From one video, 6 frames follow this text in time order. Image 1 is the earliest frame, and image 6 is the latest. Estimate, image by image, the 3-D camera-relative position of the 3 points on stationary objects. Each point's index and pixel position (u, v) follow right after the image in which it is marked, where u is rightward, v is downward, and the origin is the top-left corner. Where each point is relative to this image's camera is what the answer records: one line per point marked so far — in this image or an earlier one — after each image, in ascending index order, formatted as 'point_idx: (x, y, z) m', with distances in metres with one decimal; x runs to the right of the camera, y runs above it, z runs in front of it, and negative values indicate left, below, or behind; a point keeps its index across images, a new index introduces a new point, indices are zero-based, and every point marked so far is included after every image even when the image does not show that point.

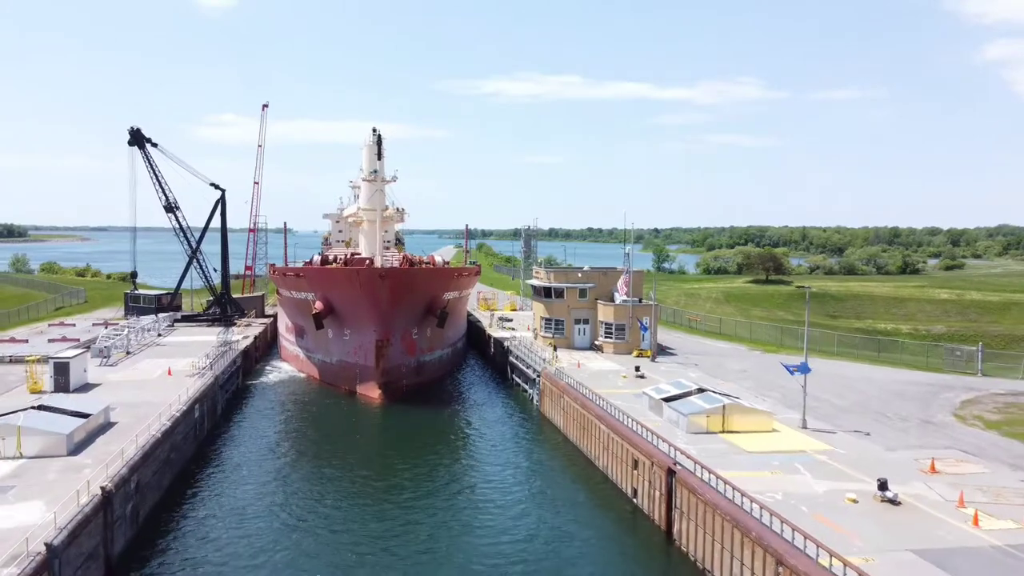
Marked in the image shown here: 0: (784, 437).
0: (+6.0, -3.2, +17.8) m
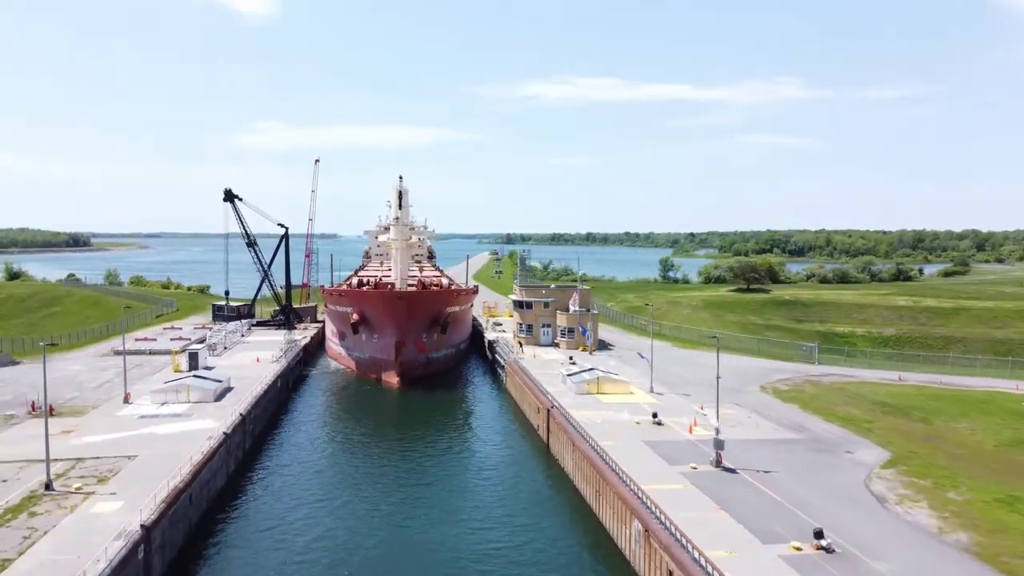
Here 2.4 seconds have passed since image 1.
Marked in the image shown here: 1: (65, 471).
0: (+4.4, -3.9, +29.5) m
1: (-10.9, -4.4, +20.1) m
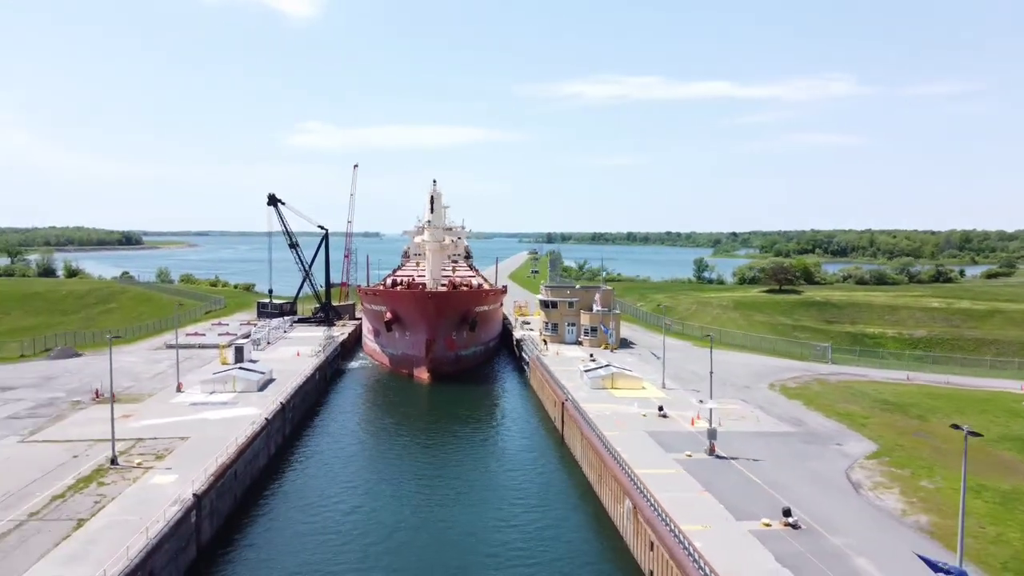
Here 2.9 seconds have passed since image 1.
0: (+5.1, -4.0, +31.3) m
1: (-10.6, -4.4, +22.7) m
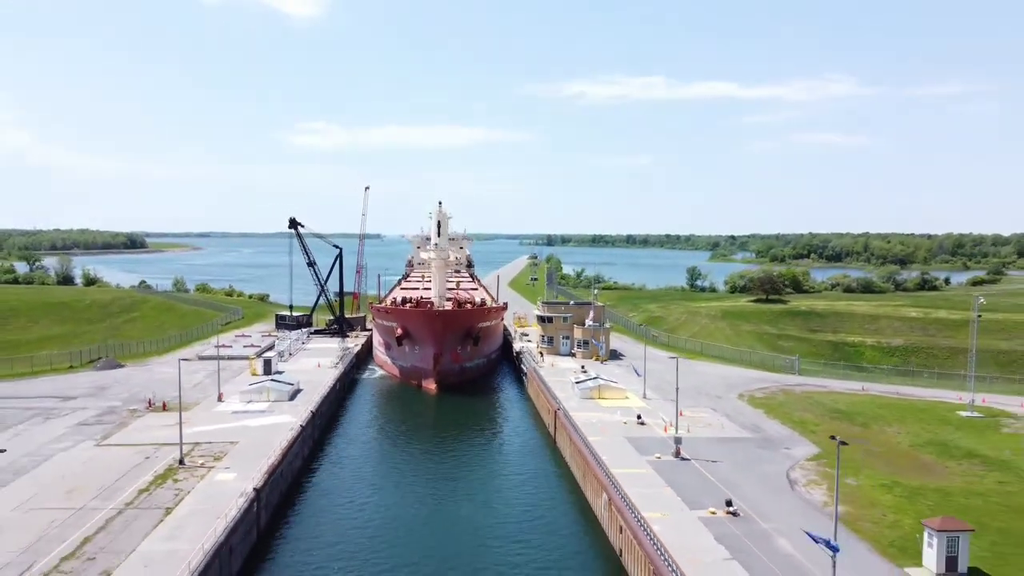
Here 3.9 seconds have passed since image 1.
0: (+5.0, -4.9, +35.7) m
1: (-10.6, -5.4, +27.1) m
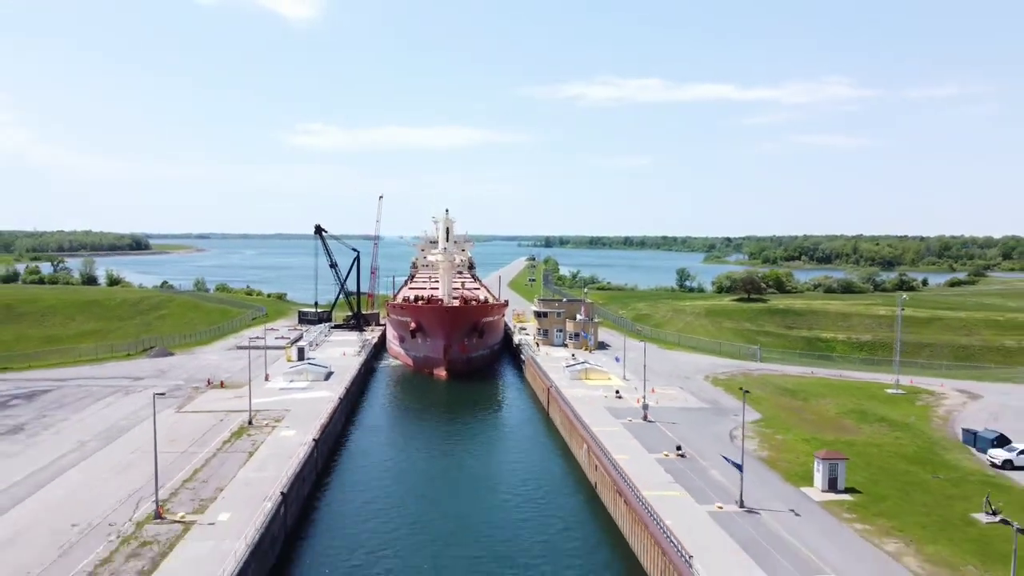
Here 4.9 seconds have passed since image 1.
0: (+5.1, -4.8, +42.4) m
1: (-10.6, -5.3, +33.8) m
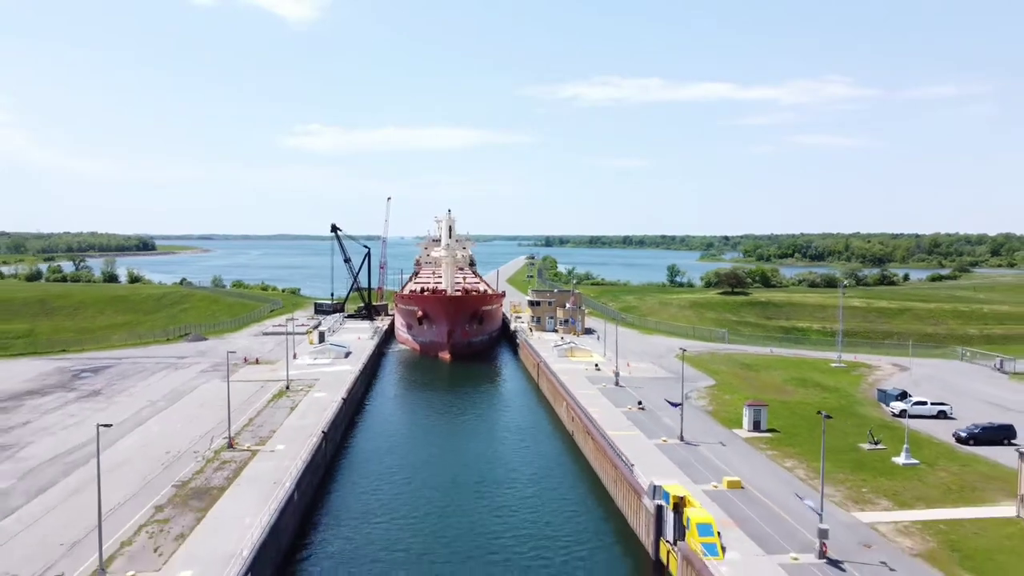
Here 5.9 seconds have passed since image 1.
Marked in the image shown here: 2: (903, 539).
0: (+4.8, -4.2, +48.9) m
1: (-10.9, -4.7, +40.3) m
2: (+9.5, -6.1, +20.0) m
